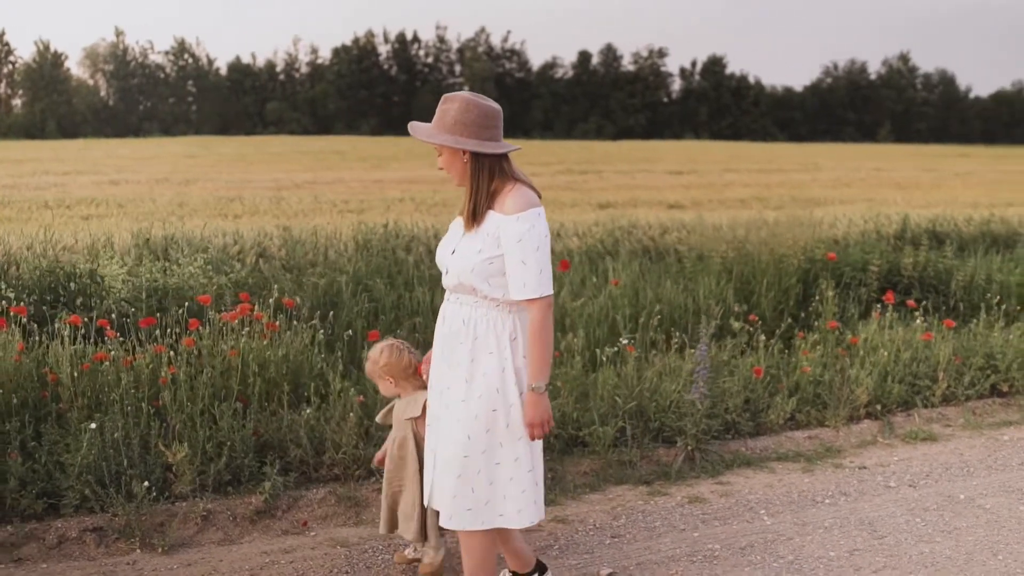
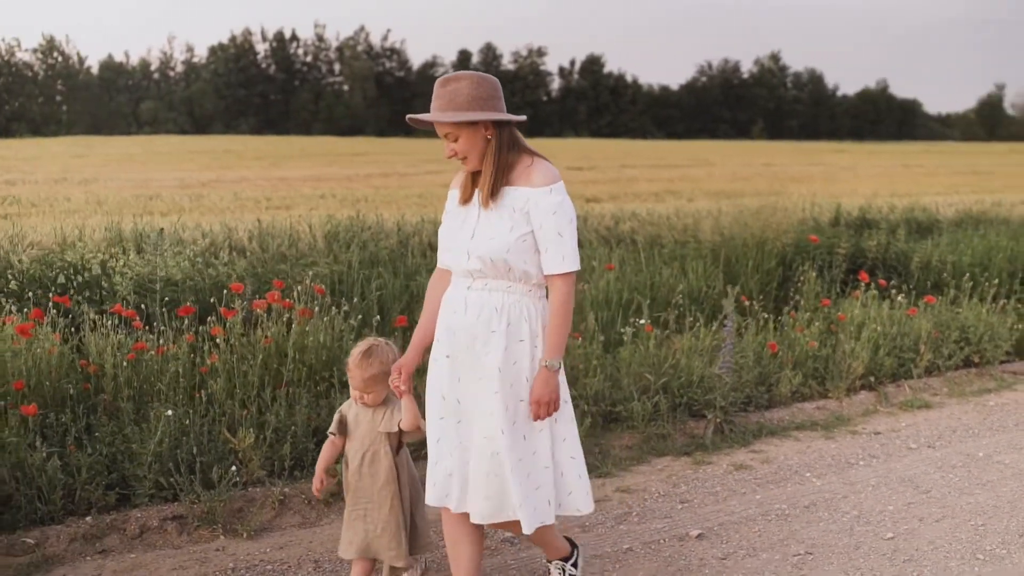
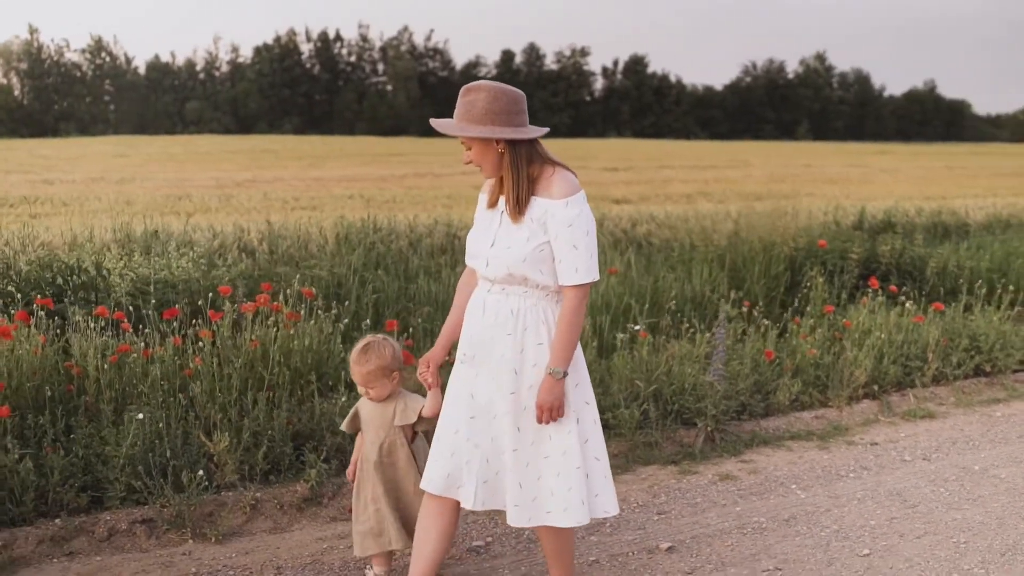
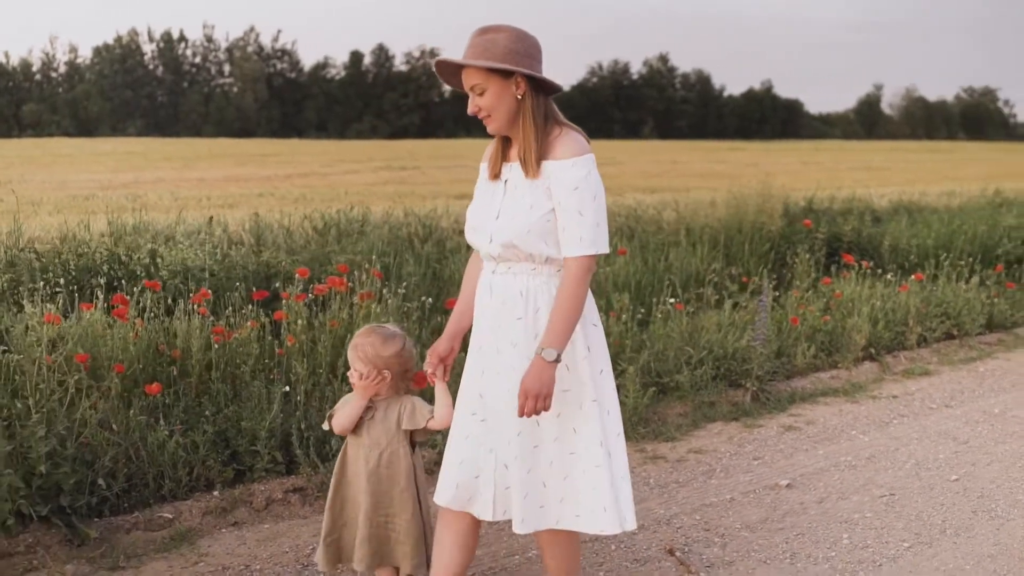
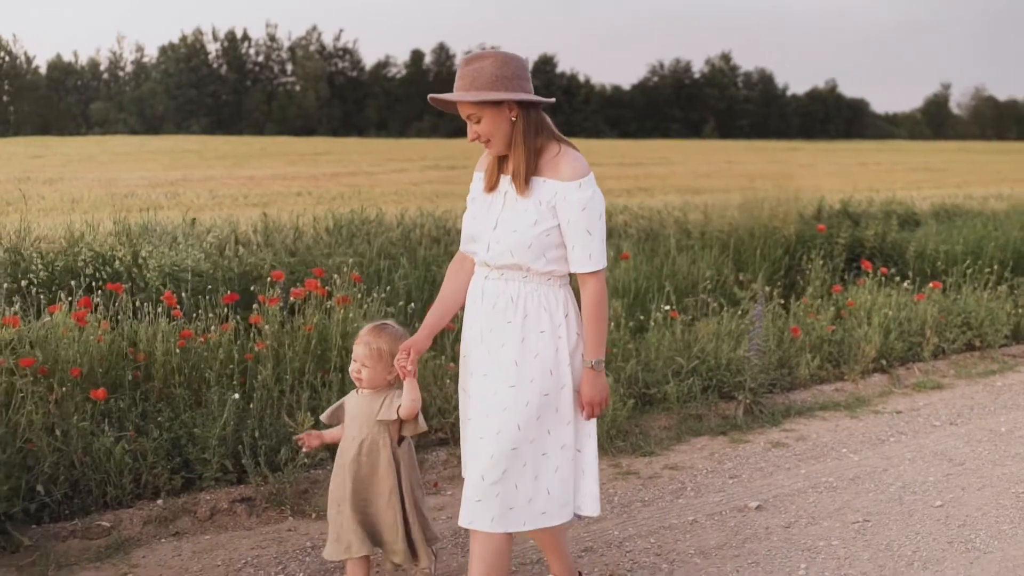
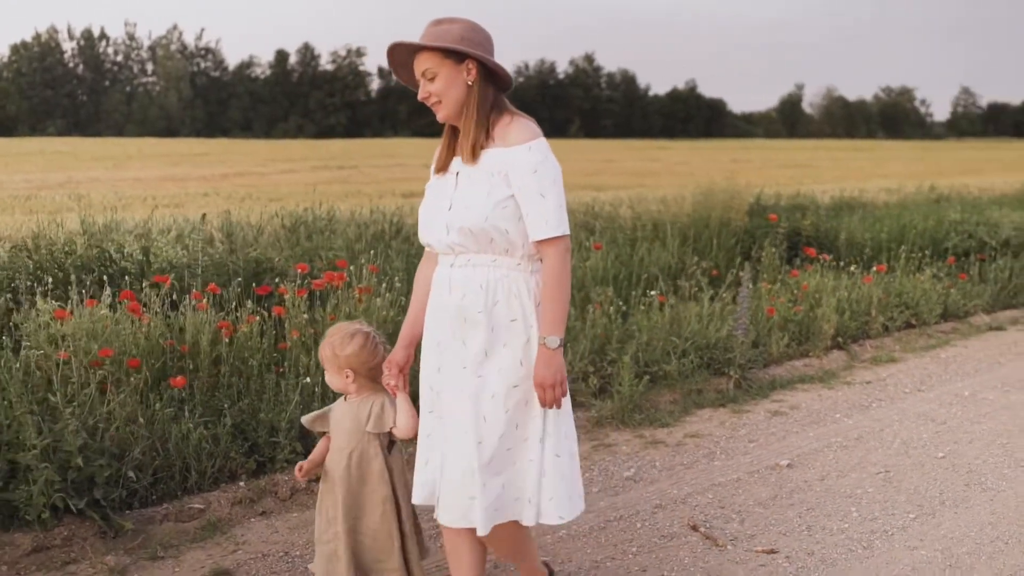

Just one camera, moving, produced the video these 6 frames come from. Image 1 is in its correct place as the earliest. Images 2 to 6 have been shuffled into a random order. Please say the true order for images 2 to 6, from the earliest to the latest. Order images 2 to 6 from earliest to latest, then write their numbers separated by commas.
3, 2, 5, 4, 6
